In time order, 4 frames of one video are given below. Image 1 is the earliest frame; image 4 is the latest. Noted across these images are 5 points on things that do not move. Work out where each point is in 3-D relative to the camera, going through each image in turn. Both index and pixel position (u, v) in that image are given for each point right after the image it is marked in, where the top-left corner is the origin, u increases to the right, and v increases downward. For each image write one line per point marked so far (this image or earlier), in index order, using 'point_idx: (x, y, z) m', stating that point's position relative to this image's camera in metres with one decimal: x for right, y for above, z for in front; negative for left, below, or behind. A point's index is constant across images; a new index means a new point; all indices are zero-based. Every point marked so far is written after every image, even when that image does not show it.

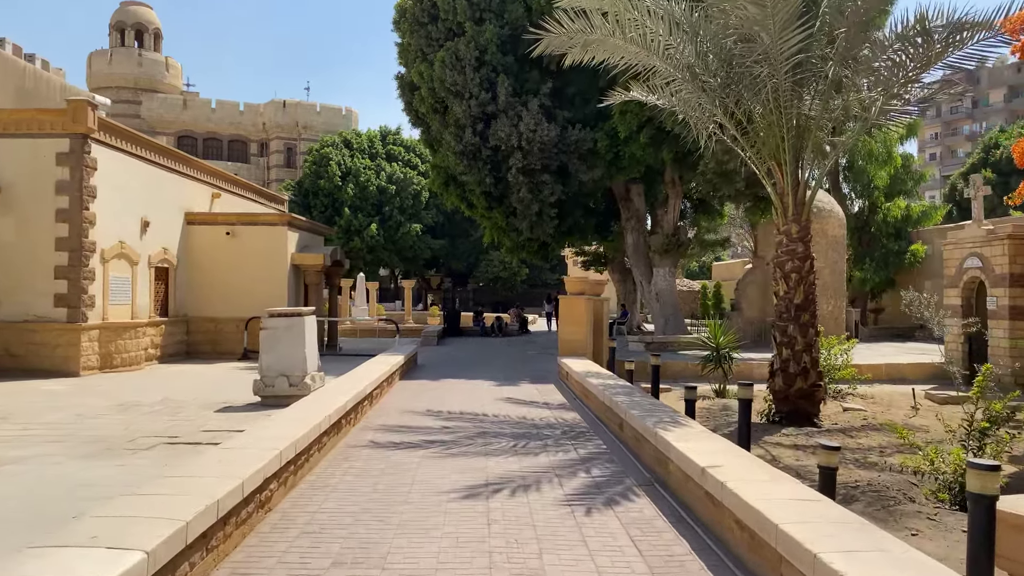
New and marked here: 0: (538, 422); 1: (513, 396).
0: (+0.3, -1.4, +7.9) m
1: (0.0, -1.4, +9.8) m
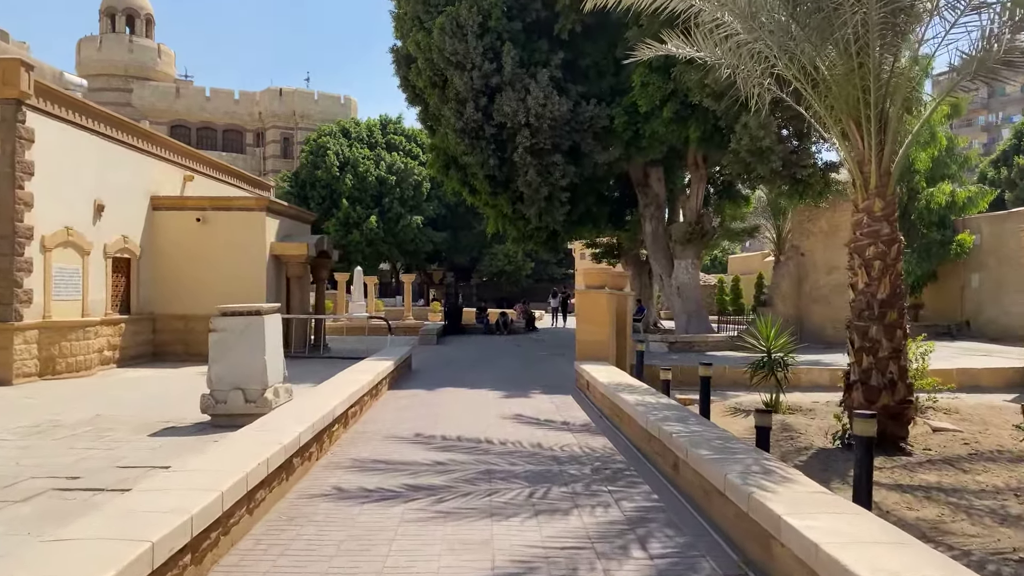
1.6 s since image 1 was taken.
0: (+0.4, -1.3, +6.0) m
1: (+0.1, -1.3, +8.0) m
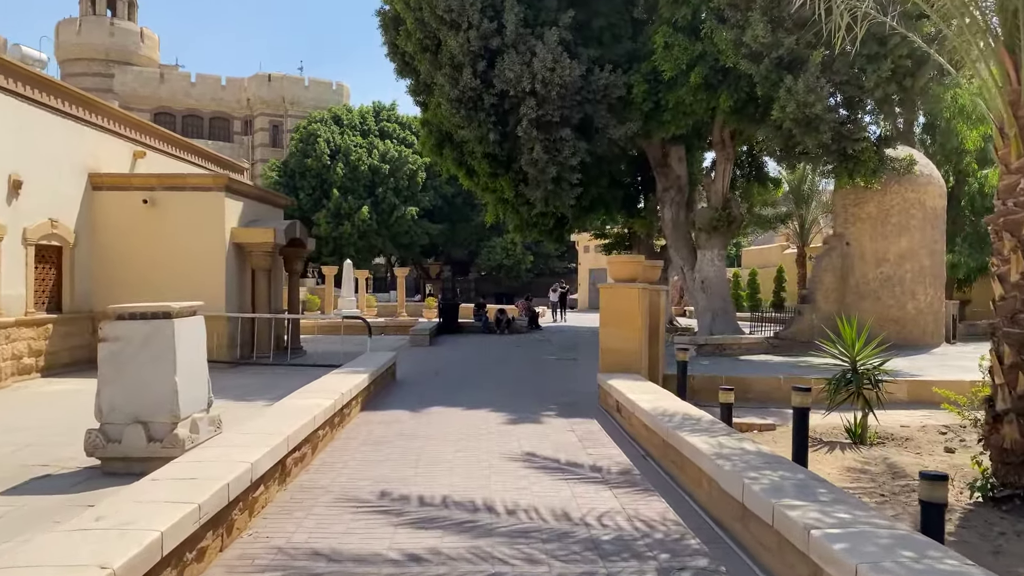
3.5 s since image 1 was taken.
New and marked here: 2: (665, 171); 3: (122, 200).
0: (+0.4, -1.2, +3.9) m
1: (+0.2, -1.2, +5.9) m
2: (+3.2, +2.5, +16.6) m
3: (-5.9, +1.3, +11.9) m
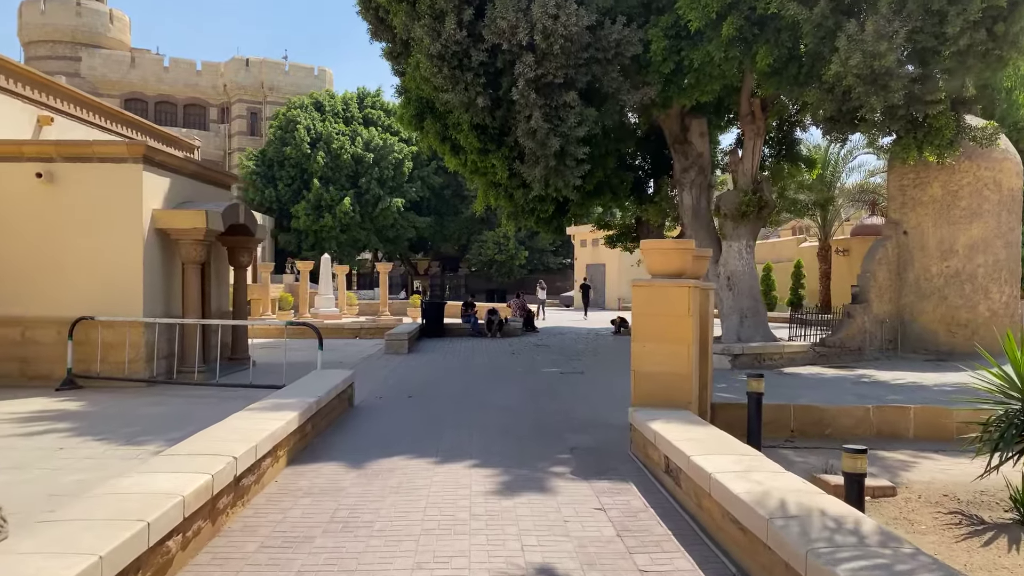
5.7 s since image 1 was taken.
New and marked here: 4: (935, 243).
0: (+0.5, -1.2, +1.5) m
1: (+0.2, -1.2, +3.5) m
2: (+3.1, +2.5, +14.2) m
3: (-6.0, +1.4, +9.4) m
4: (+6.5, +0.7, +12.0) m
